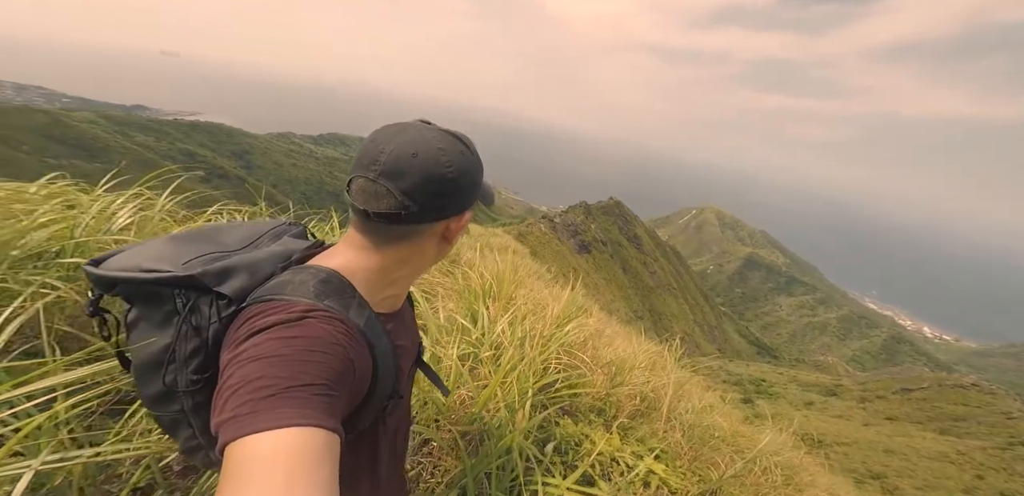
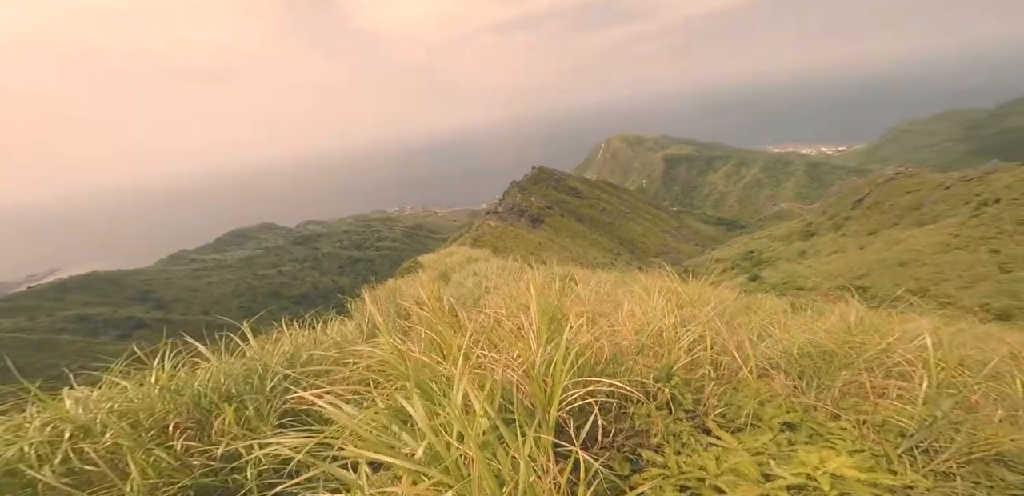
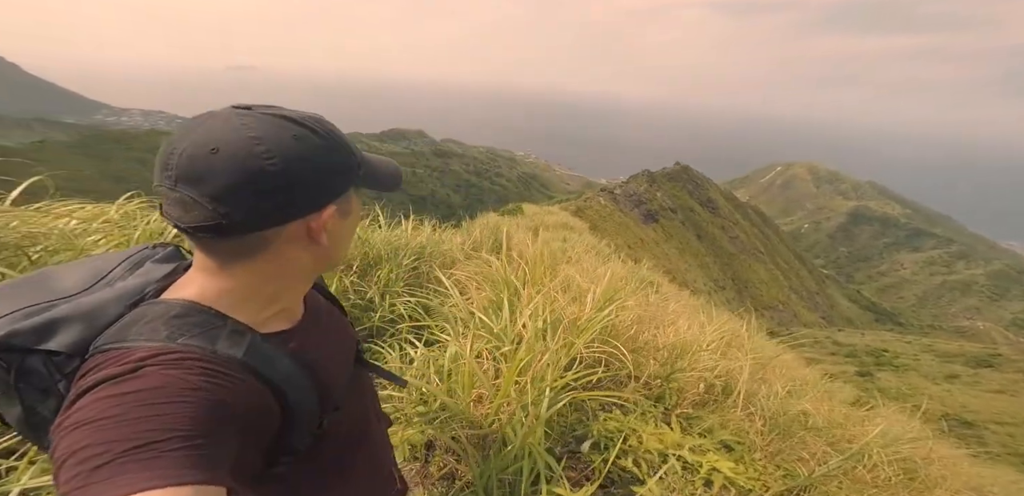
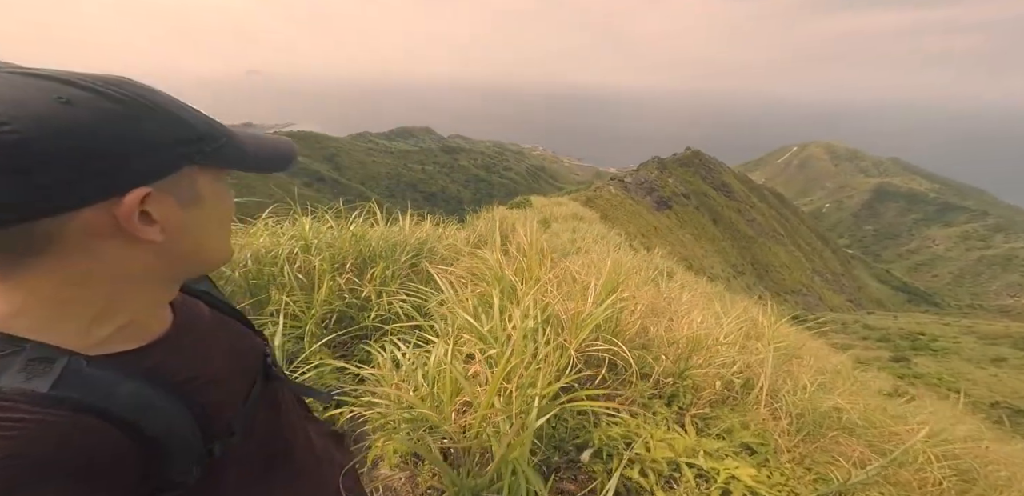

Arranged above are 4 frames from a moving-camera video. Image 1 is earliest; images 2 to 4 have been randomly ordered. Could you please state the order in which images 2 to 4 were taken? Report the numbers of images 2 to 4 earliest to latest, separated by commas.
3, 4, 2
